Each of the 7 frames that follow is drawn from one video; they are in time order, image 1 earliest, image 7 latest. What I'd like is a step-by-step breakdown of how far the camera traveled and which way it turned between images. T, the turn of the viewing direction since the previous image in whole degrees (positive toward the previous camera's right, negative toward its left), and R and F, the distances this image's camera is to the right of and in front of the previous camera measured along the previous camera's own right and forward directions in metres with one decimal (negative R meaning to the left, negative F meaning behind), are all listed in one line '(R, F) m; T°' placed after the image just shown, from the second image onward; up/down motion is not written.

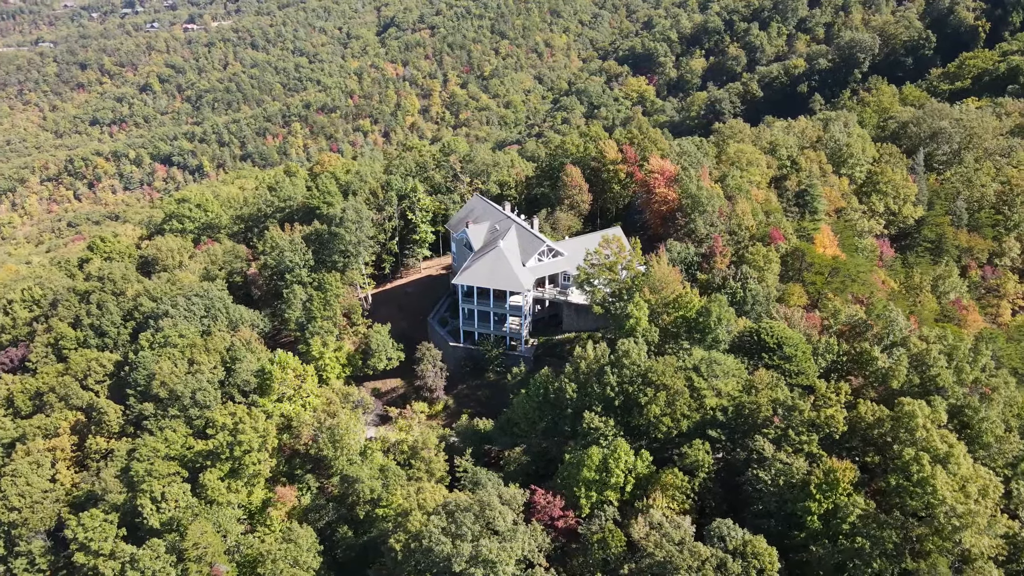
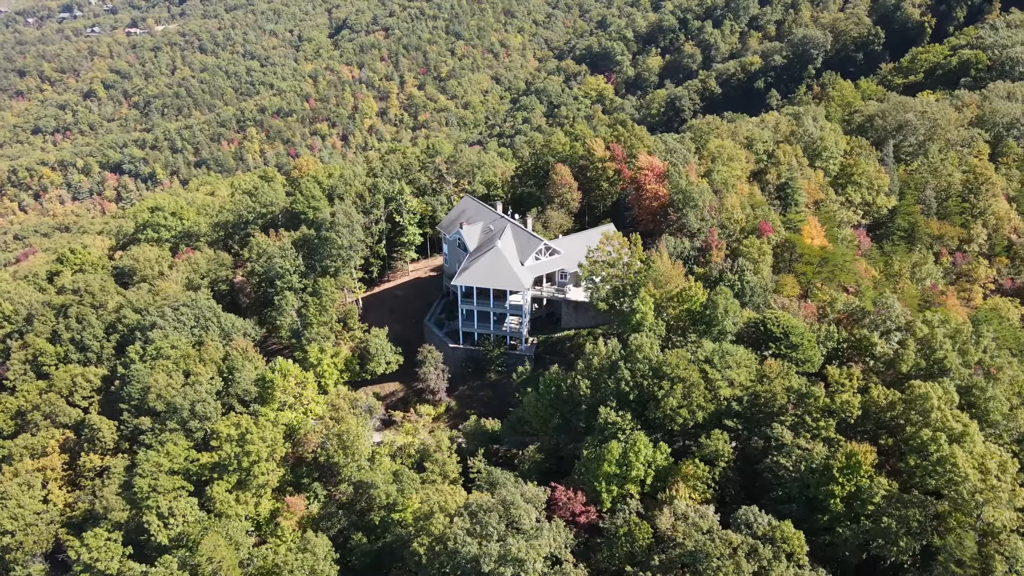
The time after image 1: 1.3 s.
(-2.8, 0.0) m; +3°
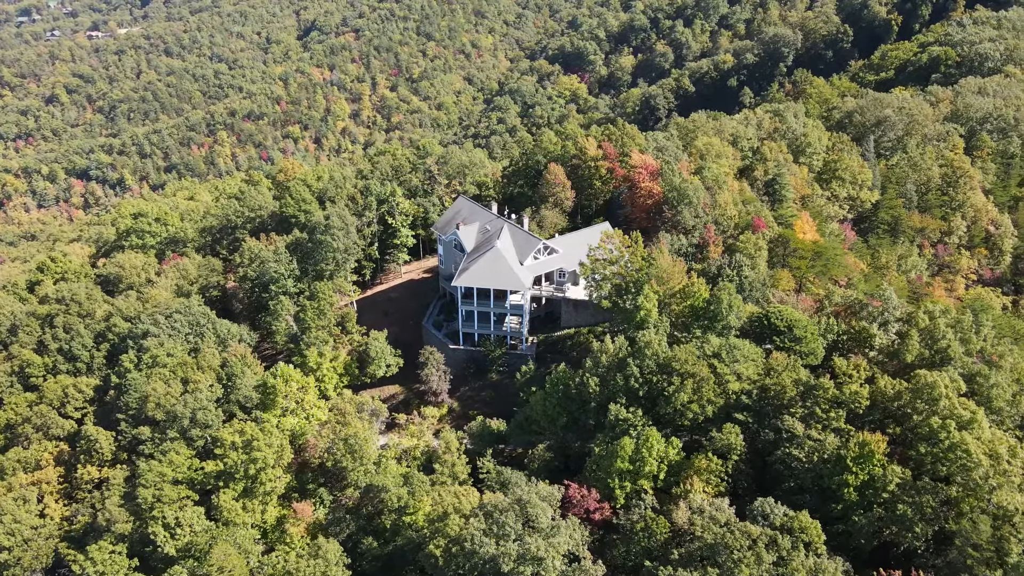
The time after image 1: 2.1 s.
(-1.9, 0.0) m; +2°
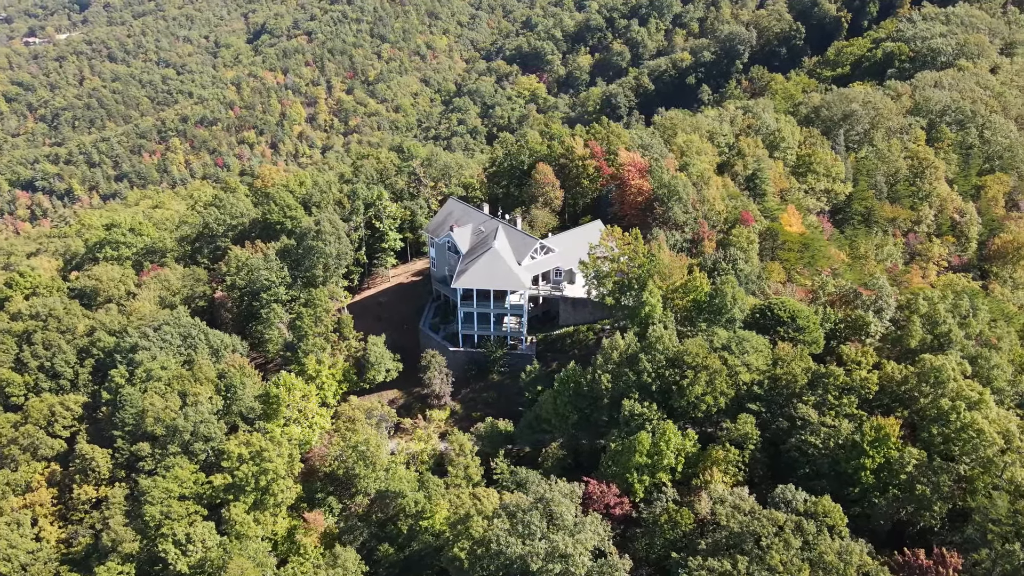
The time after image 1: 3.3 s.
(-2.8, 0.0) m; +3°
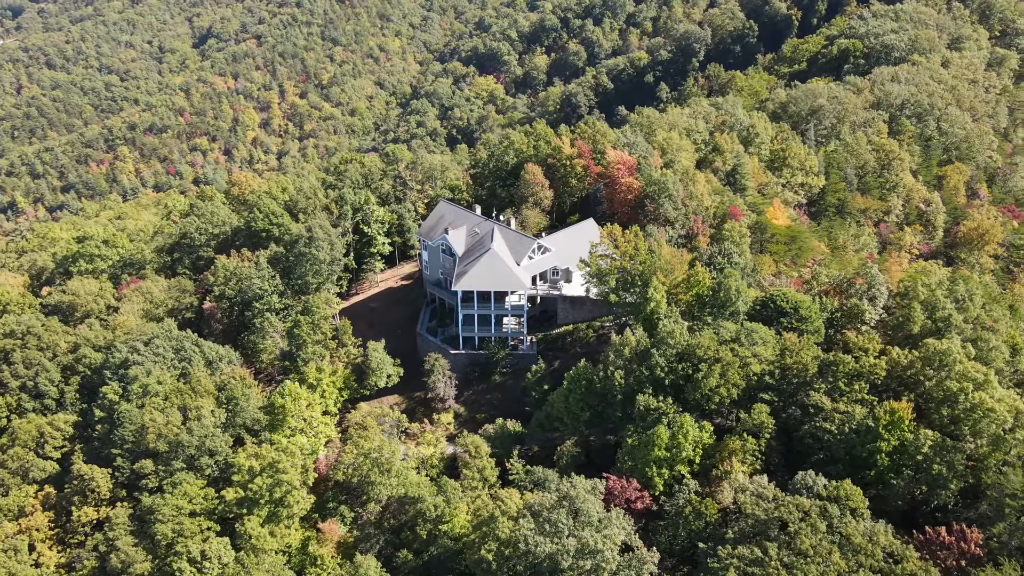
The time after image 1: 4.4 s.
(-3.0, 0.0) m; +3°
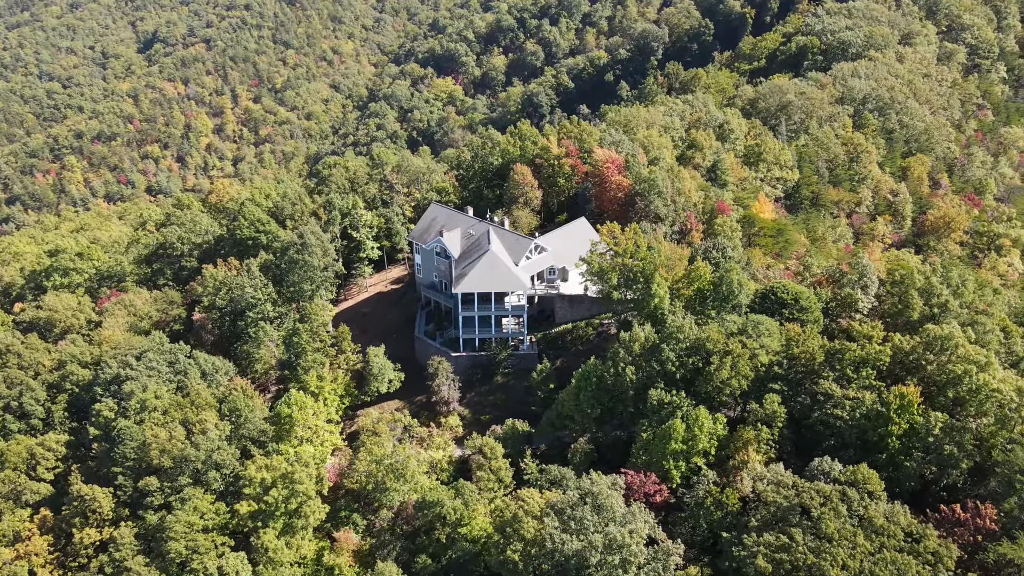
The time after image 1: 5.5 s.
(-2.9, 0.0) m; +3°
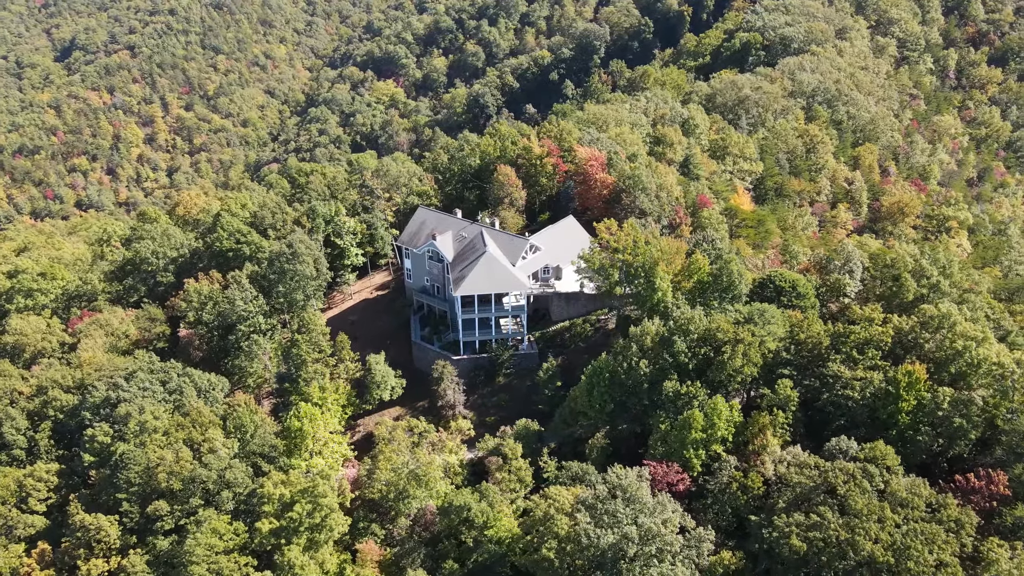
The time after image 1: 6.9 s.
(-4.0, 0.0) m; +5°
